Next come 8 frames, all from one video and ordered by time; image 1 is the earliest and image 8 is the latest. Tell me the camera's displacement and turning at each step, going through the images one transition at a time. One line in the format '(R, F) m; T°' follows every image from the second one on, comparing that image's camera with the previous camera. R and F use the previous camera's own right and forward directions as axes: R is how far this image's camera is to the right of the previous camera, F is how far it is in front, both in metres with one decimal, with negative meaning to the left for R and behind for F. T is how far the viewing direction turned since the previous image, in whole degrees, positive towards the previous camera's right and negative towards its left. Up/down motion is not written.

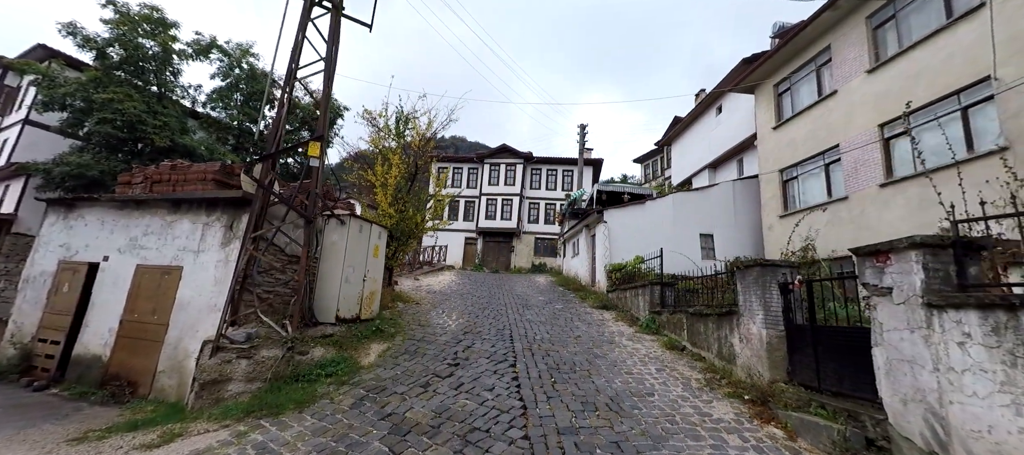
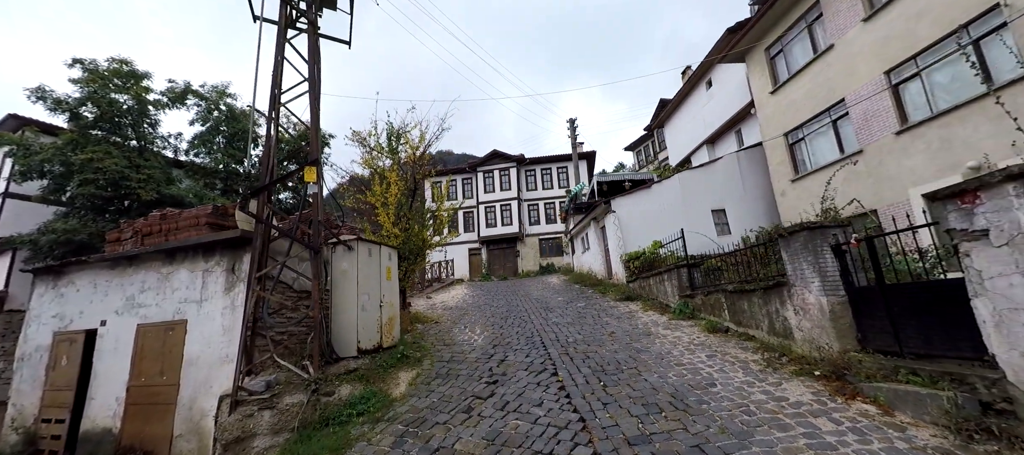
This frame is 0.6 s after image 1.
(-0.4, +0.4) m; +1°
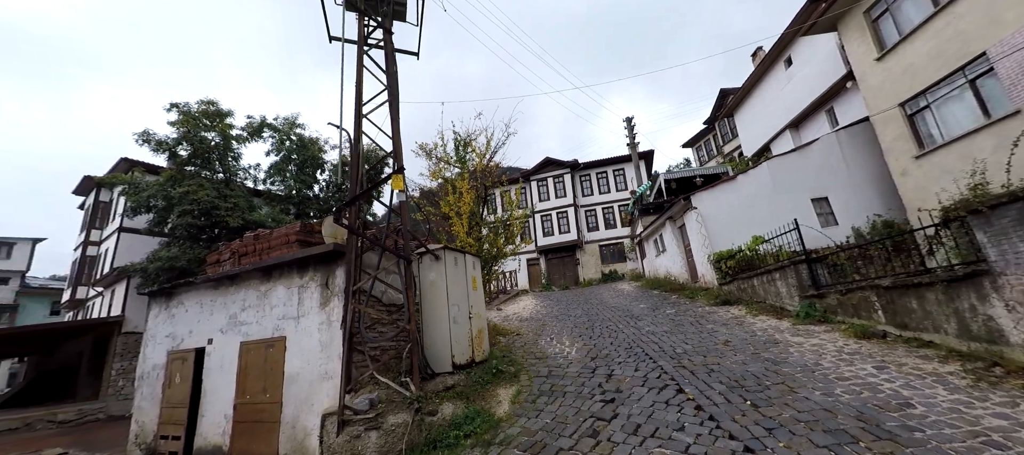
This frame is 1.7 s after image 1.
(-0.8, +0.5) m; -7°
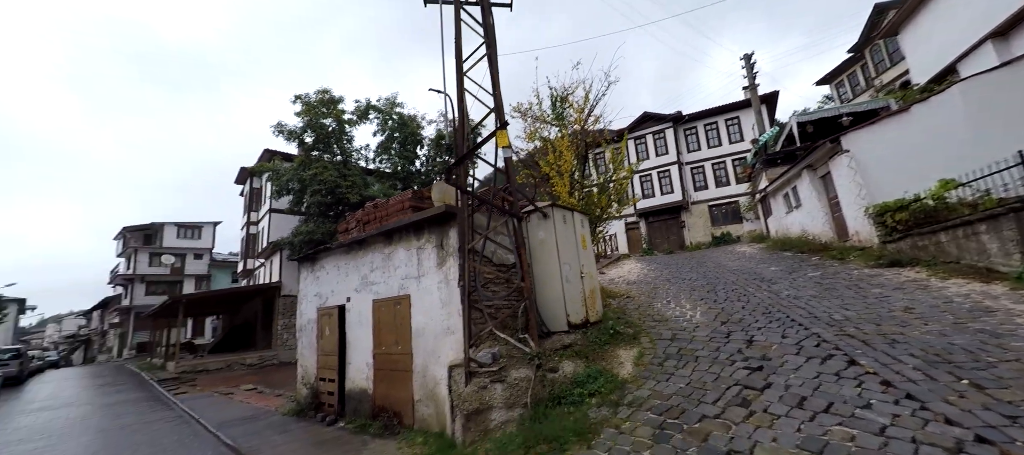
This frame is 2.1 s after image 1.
(-0.4, +0.2) m; -13°
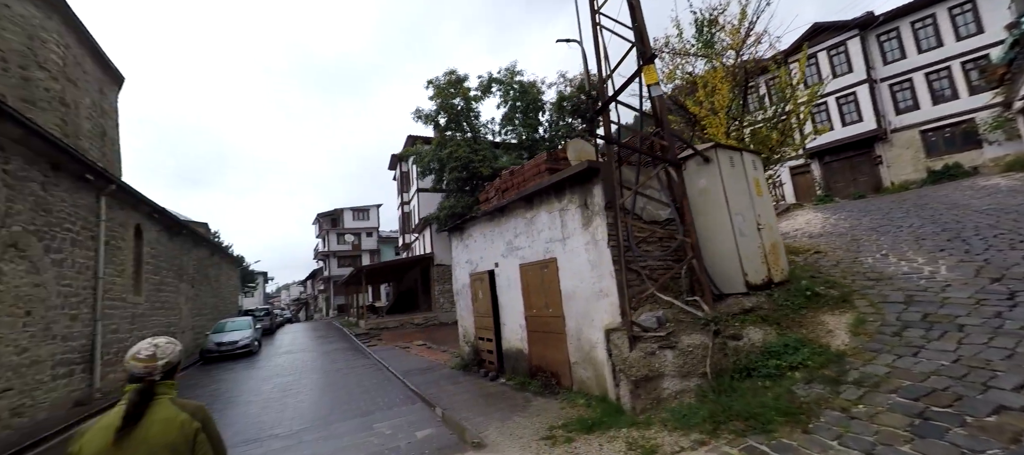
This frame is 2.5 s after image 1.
(-0.5, +0.3) m; -18°
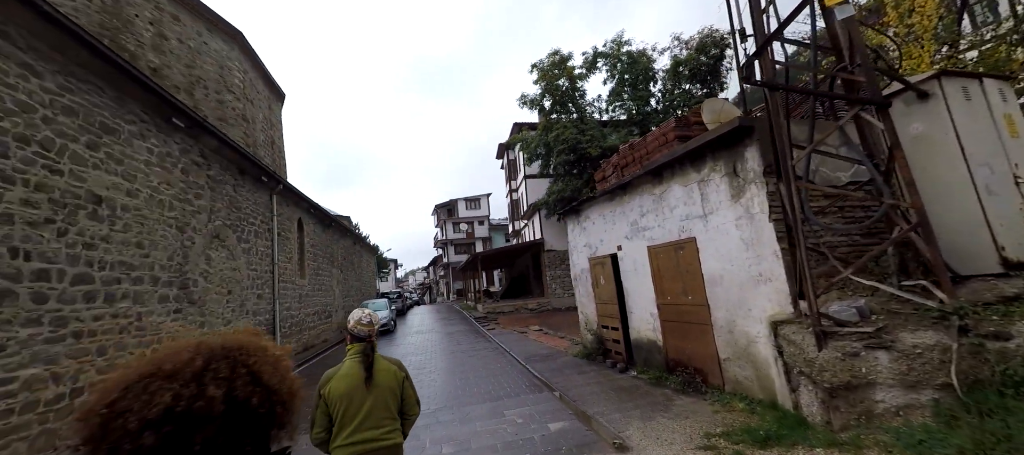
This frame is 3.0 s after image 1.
(-0.4, +0.3) m; -15°
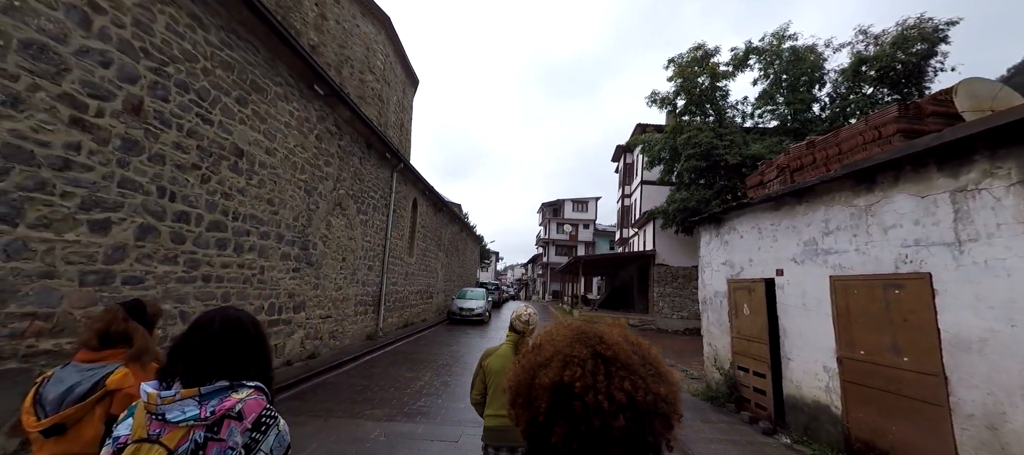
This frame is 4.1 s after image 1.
(-0.2, +0.7) m; -16°
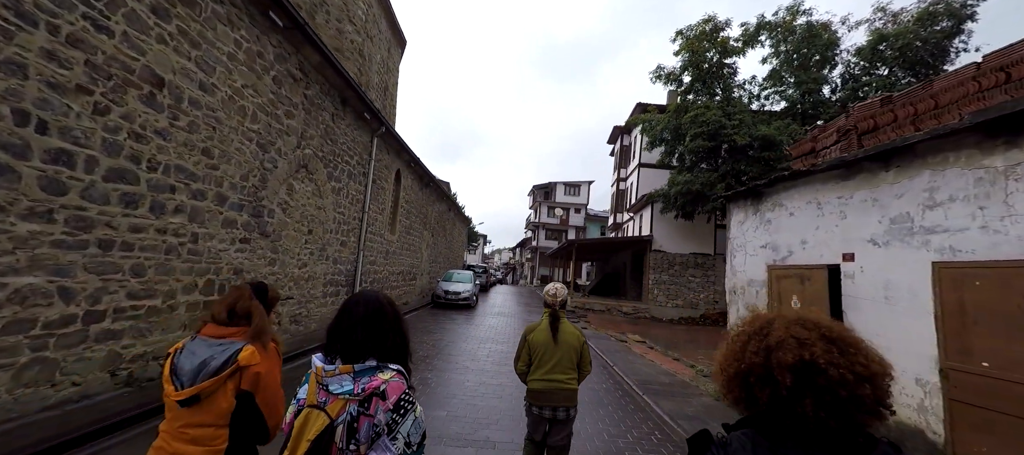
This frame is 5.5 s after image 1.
(-0.2, +1.0) m; +2°
